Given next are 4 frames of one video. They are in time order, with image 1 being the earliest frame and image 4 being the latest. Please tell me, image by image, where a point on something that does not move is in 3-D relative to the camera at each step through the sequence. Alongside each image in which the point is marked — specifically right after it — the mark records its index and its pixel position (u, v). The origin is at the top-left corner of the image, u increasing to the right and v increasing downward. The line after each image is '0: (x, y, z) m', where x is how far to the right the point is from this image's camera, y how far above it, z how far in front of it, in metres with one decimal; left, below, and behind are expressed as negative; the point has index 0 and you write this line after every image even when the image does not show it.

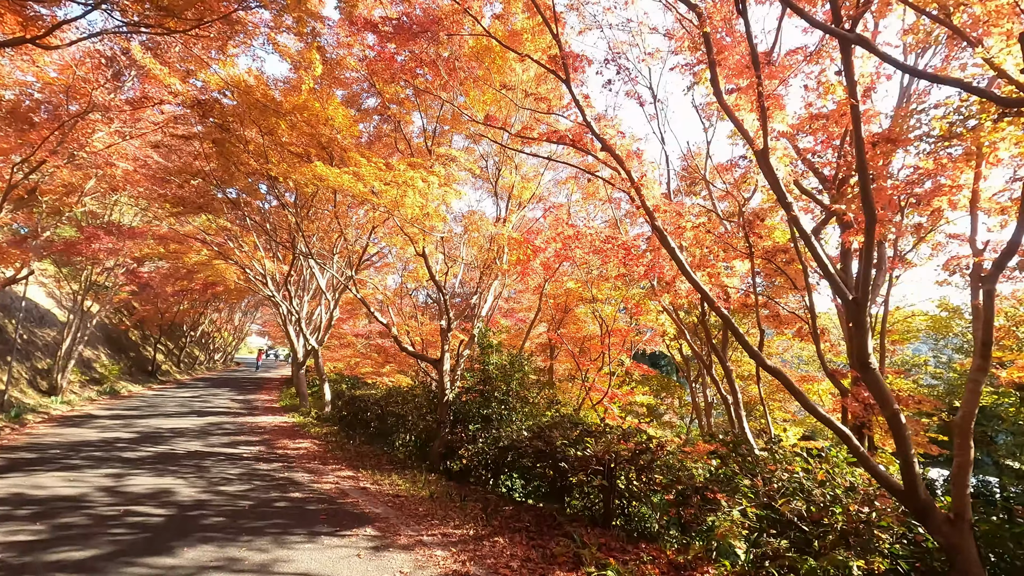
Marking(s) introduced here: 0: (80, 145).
0: (-6.4, +2.1, +7.8) m
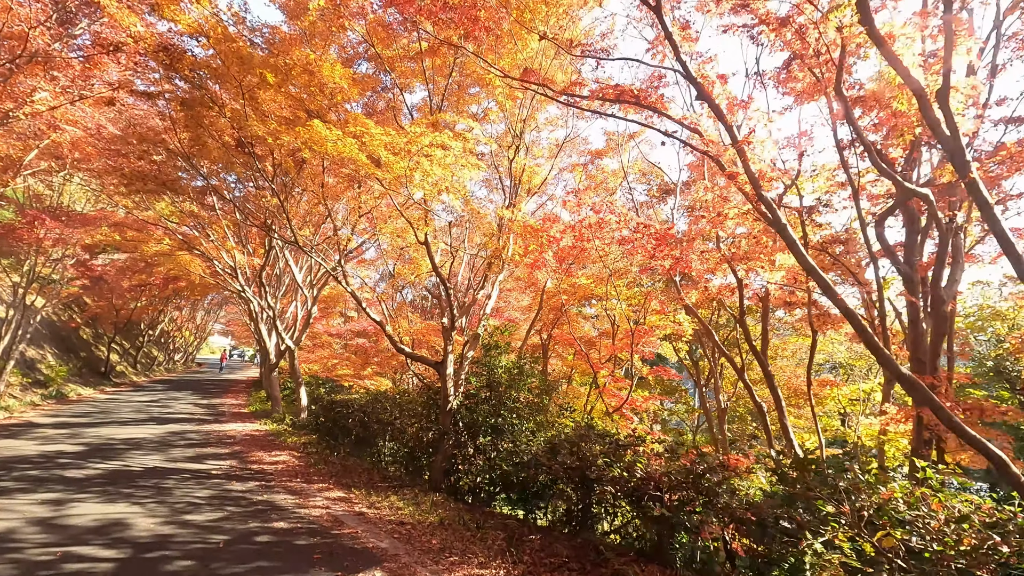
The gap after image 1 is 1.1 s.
0: (-6.1, +2.3, +6.5) m
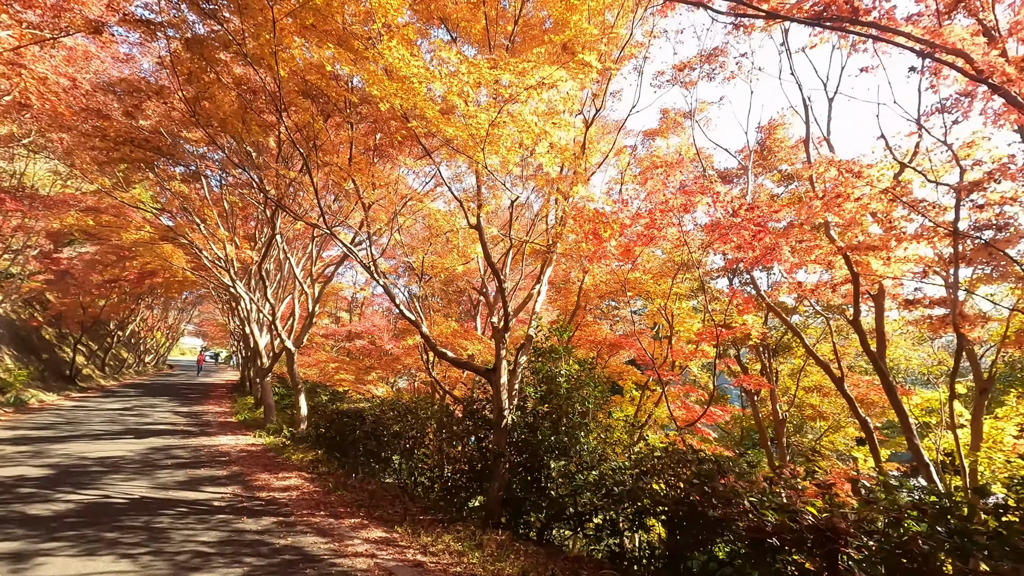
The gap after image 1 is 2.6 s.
0: (-5.2, +2.4, +5.1) m
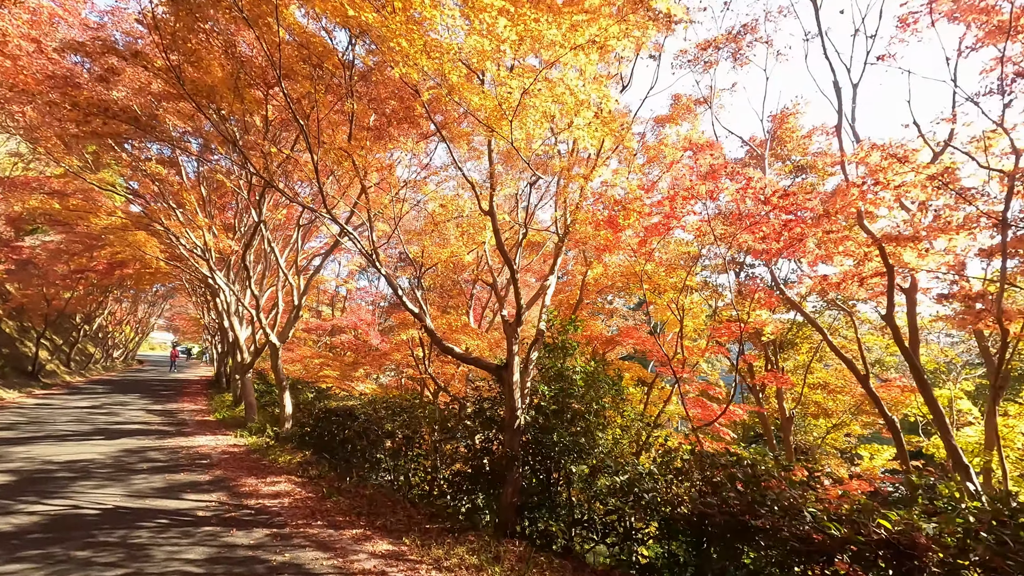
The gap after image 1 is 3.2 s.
0: (-5.0, +2.5, +4.4) m
